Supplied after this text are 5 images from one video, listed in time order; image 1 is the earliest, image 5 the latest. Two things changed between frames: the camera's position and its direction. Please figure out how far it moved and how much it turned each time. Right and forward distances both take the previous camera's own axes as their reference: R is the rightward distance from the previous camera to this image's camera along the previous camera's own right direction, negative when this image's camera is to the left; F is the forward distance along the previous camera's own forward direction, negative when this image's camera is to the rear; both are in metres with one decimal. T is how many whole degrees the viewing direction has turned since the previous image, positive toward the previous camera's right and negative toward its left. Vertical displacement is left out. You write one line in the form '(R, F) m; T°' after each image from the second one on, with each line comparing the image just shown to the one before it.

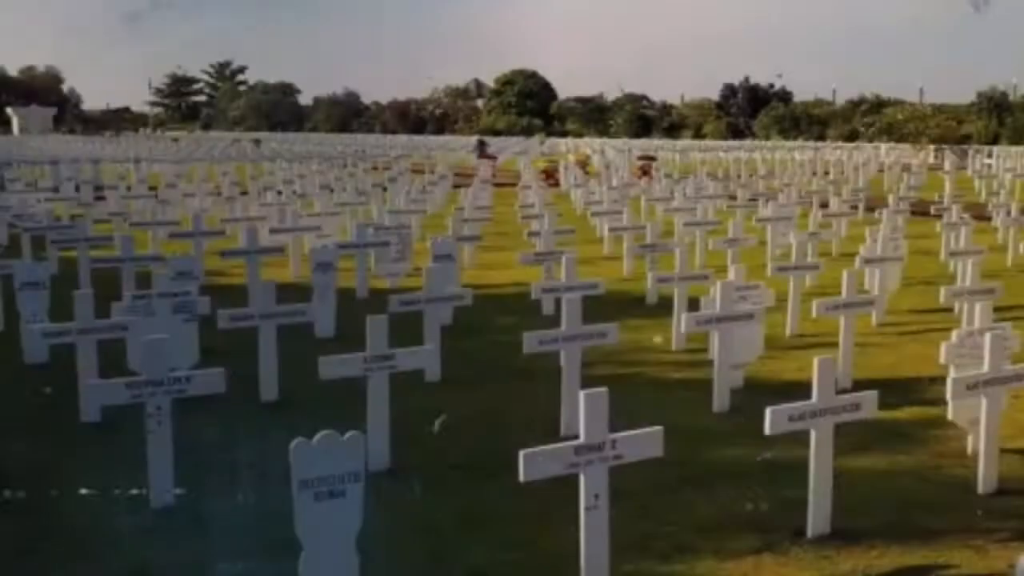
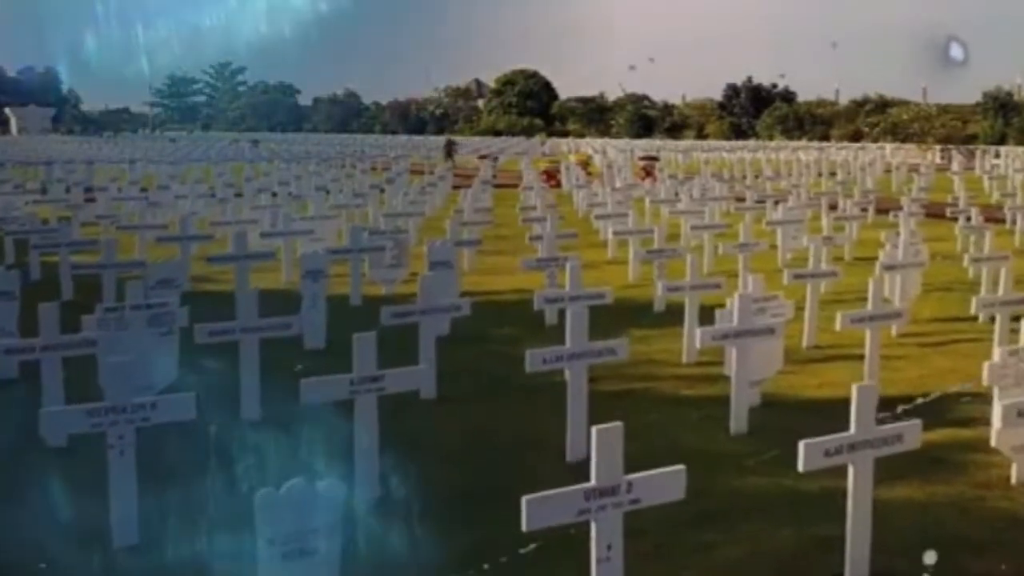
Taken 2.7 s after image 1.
(0.0, +0.7) m; 0°
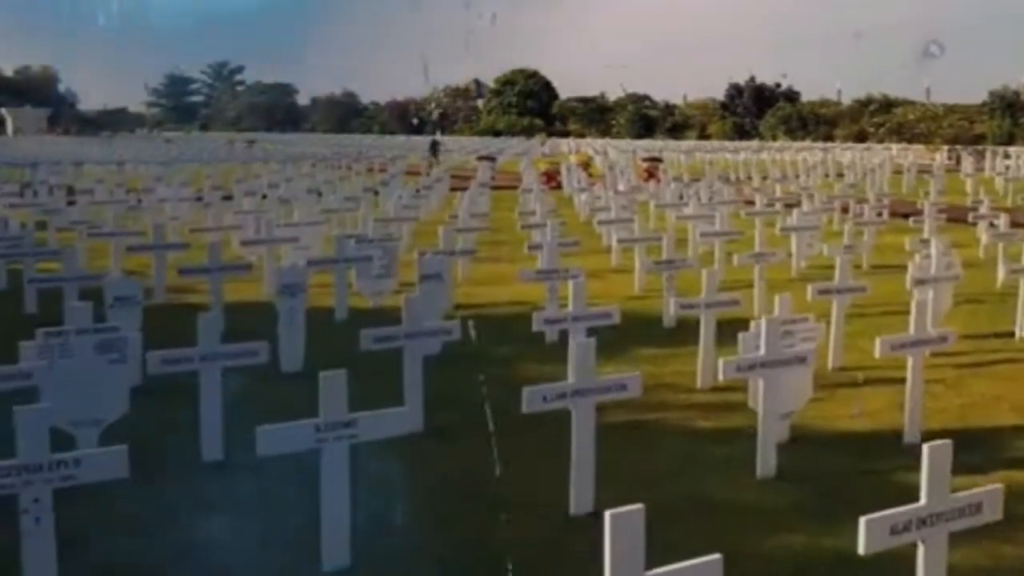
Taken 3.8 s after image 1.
(+0.1, +1.1) m; 0°
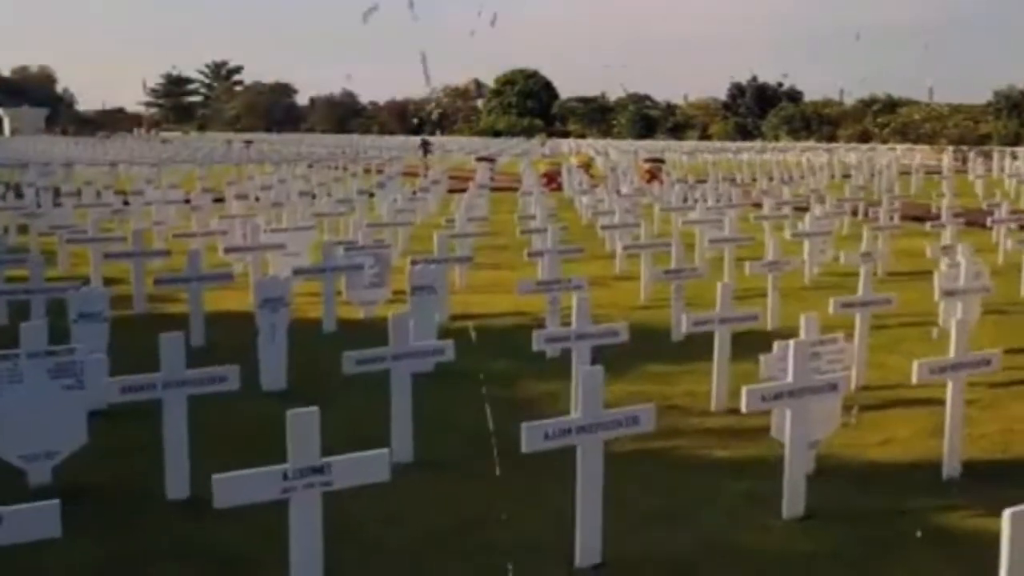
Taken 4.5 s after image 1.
(0.0, +0.8) m; 0°
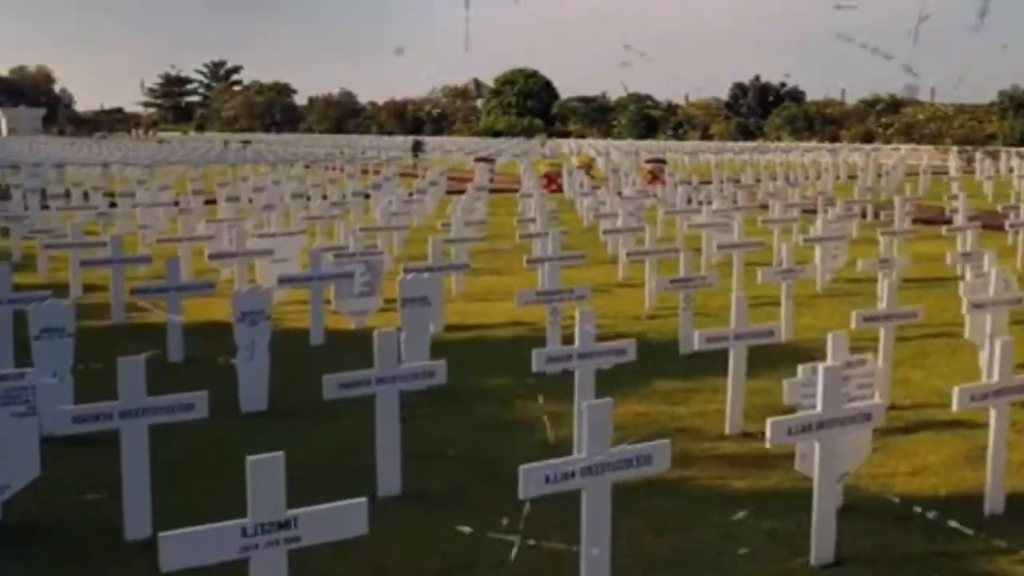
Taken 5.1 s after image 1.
(0.0, +0.7) m; 0°
